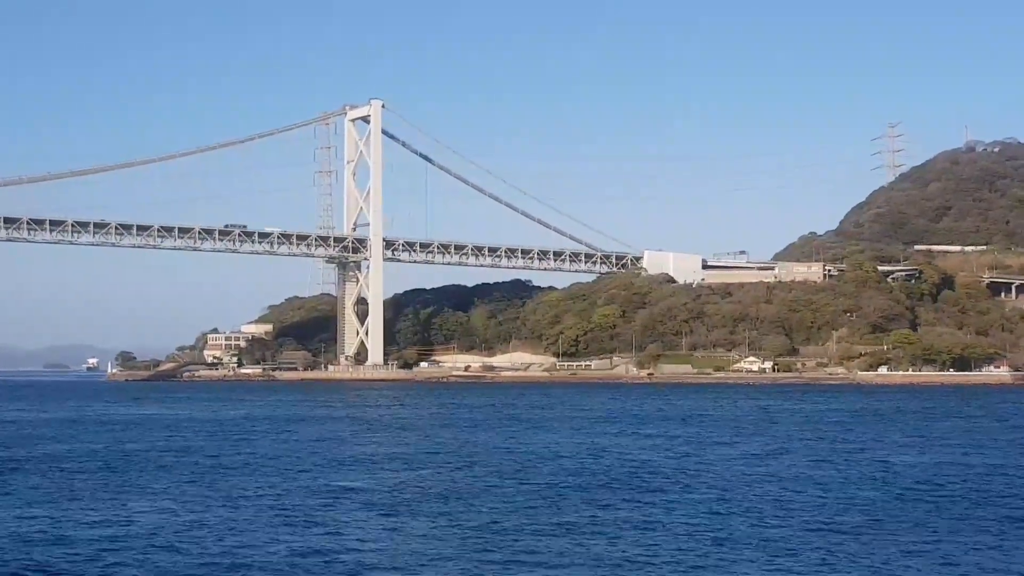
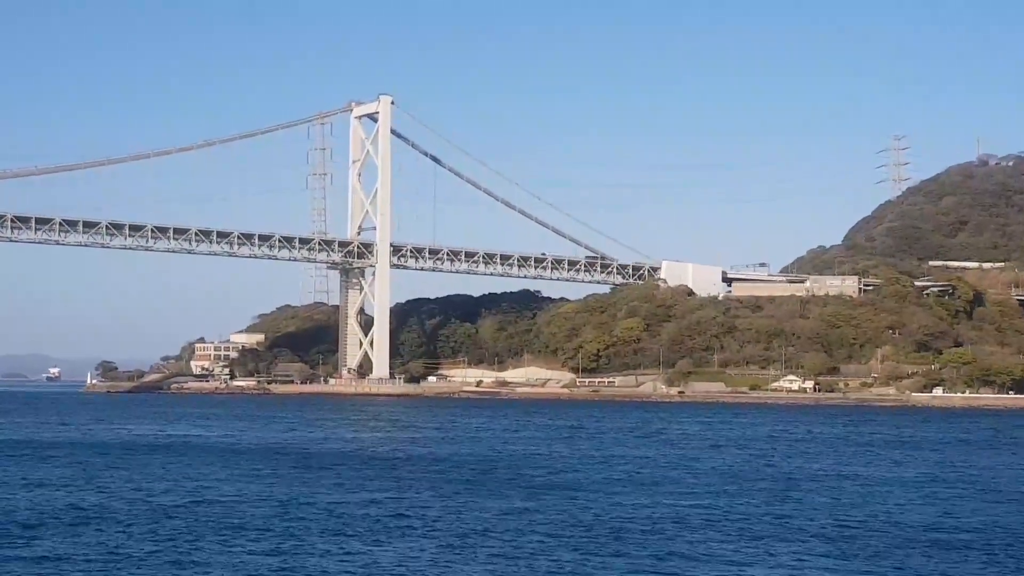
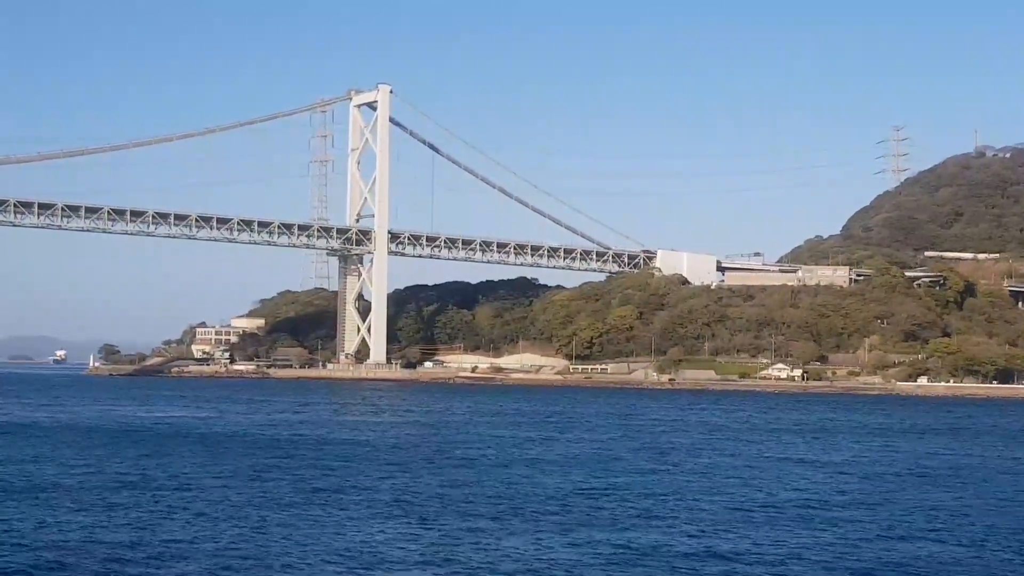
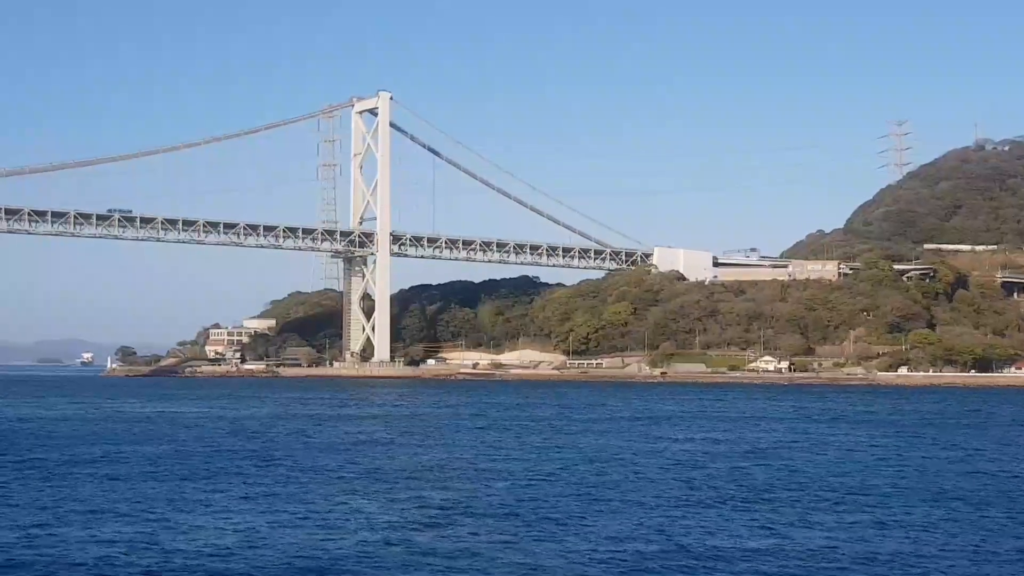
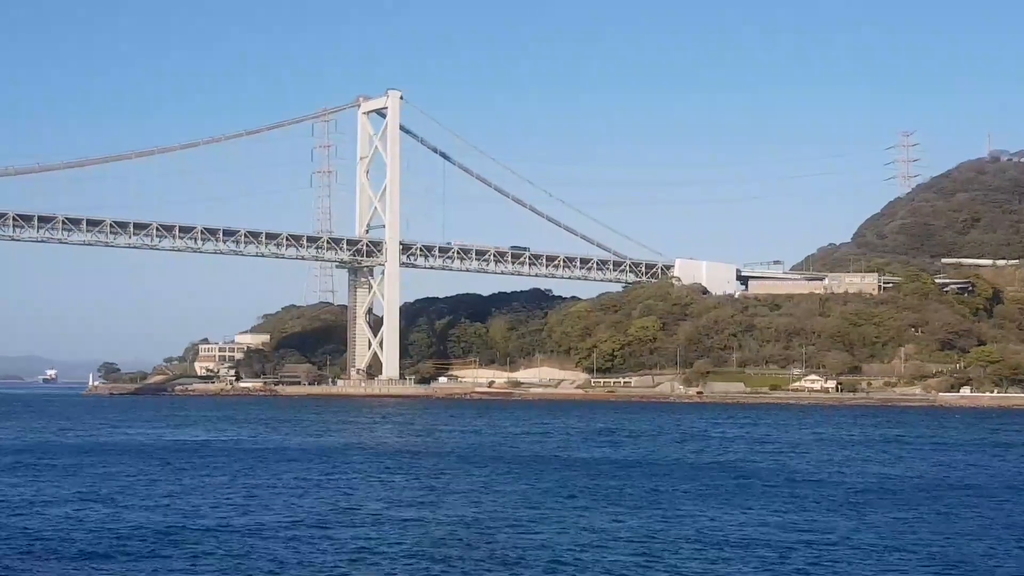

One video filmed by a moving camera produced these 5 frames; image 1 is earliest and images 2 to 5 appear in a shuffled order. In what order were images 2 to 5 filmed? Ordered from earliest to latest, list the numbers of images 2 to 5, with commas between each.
4, 3, 2, 5
